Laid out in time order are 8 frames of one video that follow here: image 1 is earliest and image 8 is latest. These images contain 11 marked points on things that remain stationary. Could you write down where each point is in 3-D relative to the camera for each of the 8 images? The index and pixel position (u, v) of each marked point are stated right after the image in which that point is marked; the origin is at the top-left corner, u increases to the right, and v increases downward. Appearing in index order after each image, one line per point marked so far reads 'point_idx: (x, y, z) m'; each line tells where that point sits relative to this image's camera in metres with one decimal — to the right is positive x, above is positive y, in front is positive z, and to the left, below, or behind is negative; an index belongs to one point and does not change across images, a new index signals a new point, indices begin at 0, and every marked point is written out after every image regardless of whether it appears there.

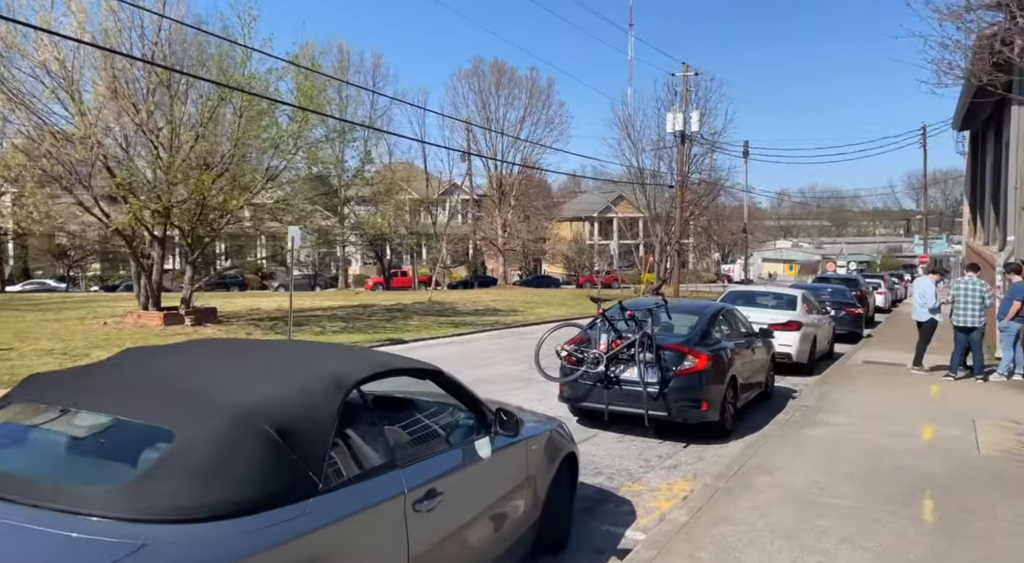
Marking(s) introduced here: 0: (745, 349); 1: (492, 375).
0: (+2.9, -0.8, +8.5) m
1: (-0.3, -1.5, +10.6) m
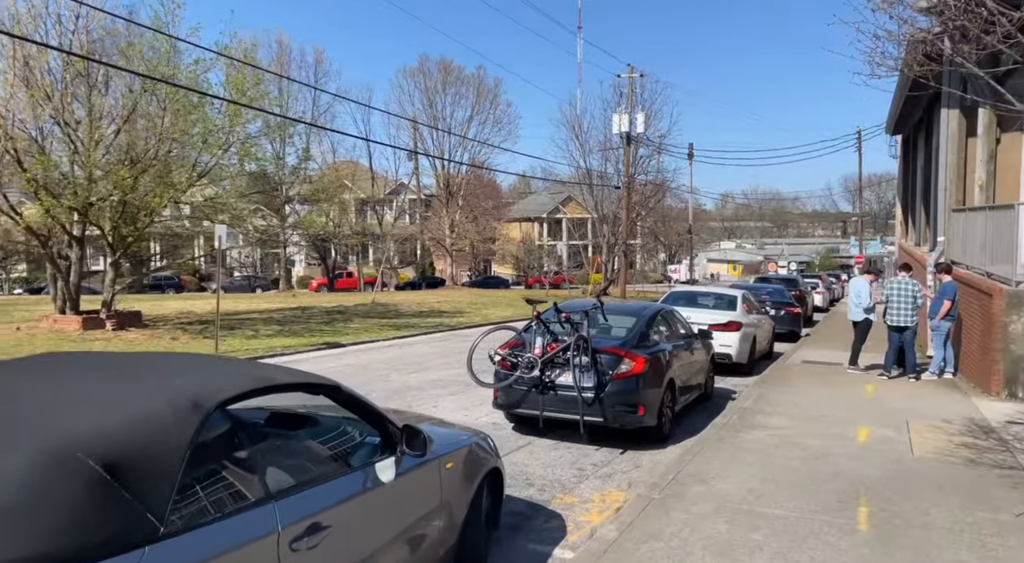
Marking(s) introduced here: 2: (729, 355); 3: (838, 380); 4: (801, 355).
0: (+2.1, -0.9, +8.4) m
1: (-1.3, -1.5, +10.2) m
2: (+3.7, -1.2, +11.5) m
3: (+5.1, -1.5, +10.6) m
4: (+6.0, -1.5, +14.0) m
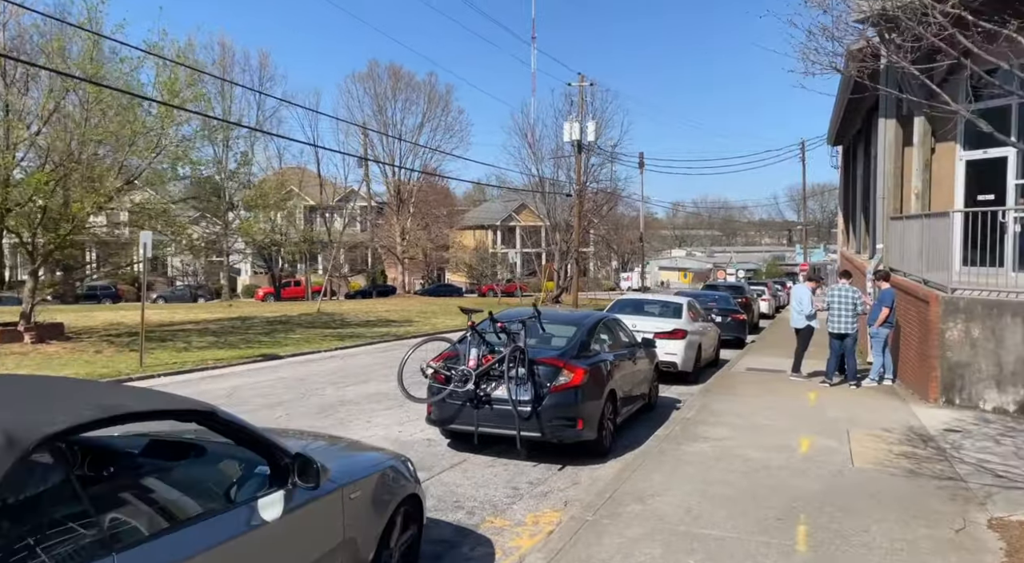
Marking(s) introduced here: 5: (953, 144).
0: (+1.4, -0.9, +8.1) m
1: (-2.1, -1.6, +9.7) m
2: (+2.7, -1.4, +11.4) m
3: (+4.2, -1.7, +10.6) m
4: (+4.9, -1.7, +14.0) m
5: (+8.4, +2.6, +12.8) m
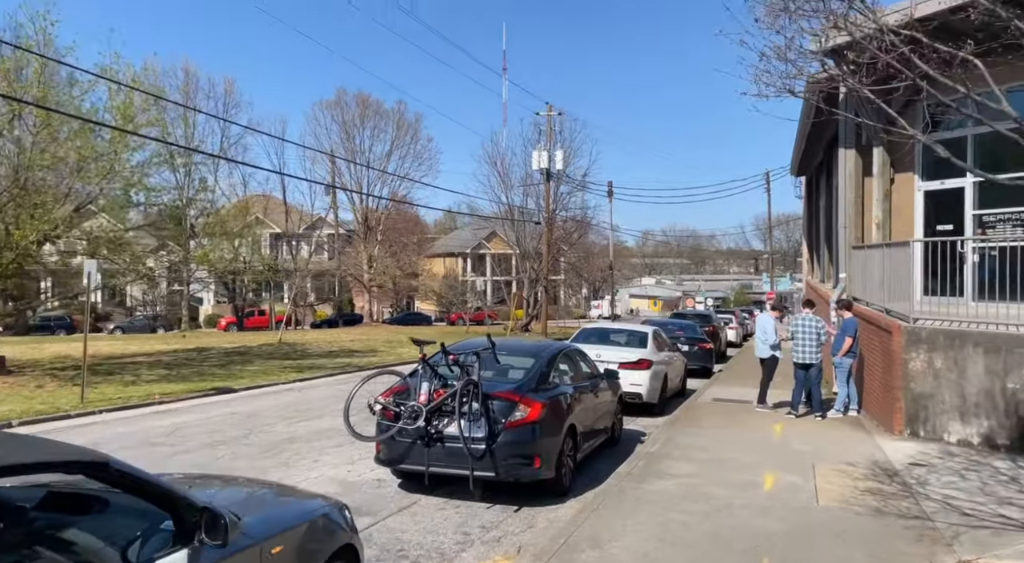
0: (+0.9, -1.3, +7.9) m
1: (-2.7, -2.0, +9.3) m
2: (+2.1, -1.9, +11.1) m
3: (+3.6, -2.1, +10.4) m
4: (+4.1, -2.3, +13.8) m
5: (+7.7, +2.1, +12.9) m
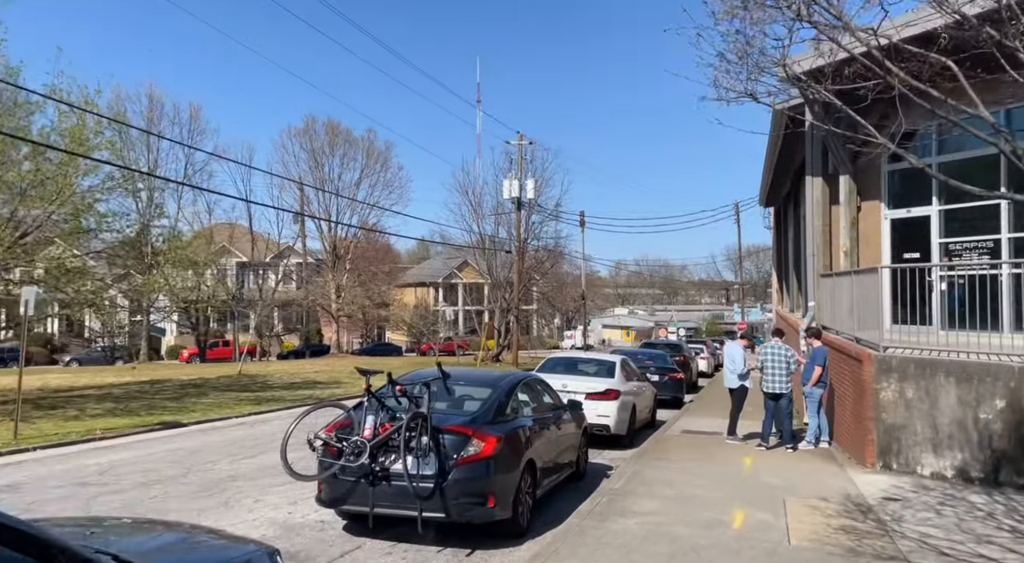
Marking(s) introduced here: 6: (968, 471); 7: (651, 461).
0: (+0.4, -1.6, +7.5) m
1: (-3.2, -2.4, +8.7) m
2: (+1.5, -2.3, +10.7) m
3: (+3.0, -2.5, +10.1) m
4: (+3.4, -2.8, +13.5) m
5: (+7.0, +1.5, +12.9) m
6: (+5.1, -2.1, +7.6) m
7: (+1.9, -2.4, +9.2) m
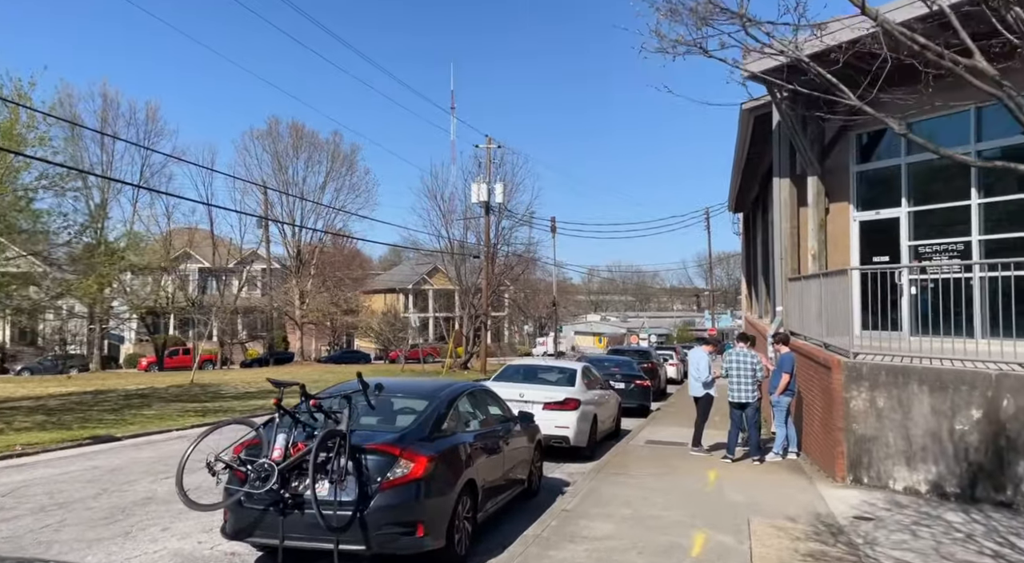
0: (-0.2, -1.6, +6.8) m
1: (-3.9, -2.4, +7.9) m
2: (+0.8, -2.4, +10.1) m
3: (+2.4, -2.6, +9.5) m
4: (+2.6, -2.9, +12.9) m
5: (+6.2, +1.4, +12.5) m
6: (+4.5, -2.1, +7.1) m
7: (+1.2, -2.5, +8.6) m
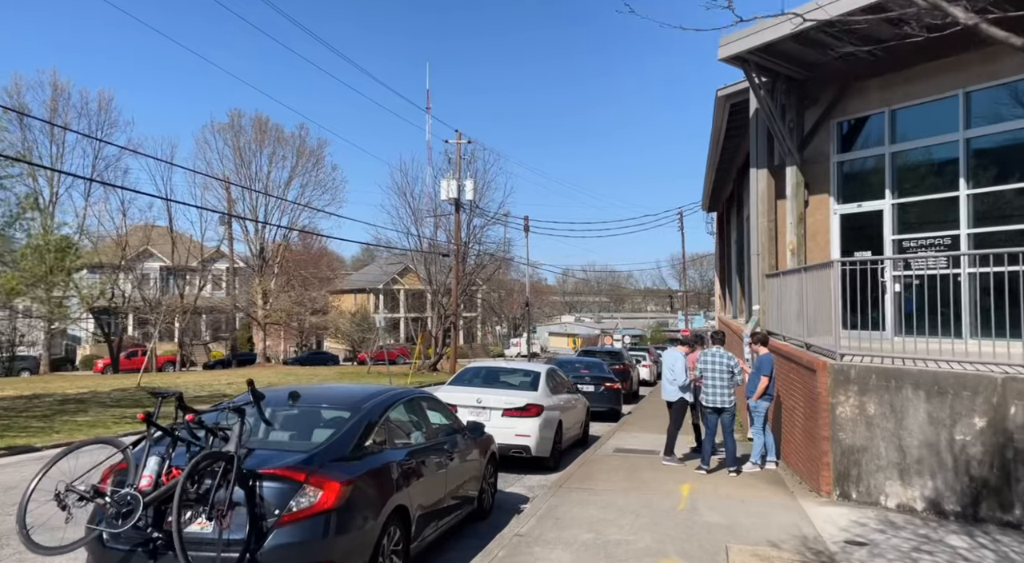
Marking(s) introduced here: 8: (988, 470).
0: (-0.7, -1.5, +5.9) m
1: (-4.4, -2.3, +6.8) m
2: (+0.2, -2.3, +9.2) m
3: (+1.8, -2.5, +8.7) m
4: (+1.9, -2.9, +12.1) m
5: (+5.5, +1.5, +11.8) m
6: (+4.0, -2.1, +6.4) m
7: (+0.7, -2.4, +7.7) m
8: (+4.3, -1.7, +6.1) m
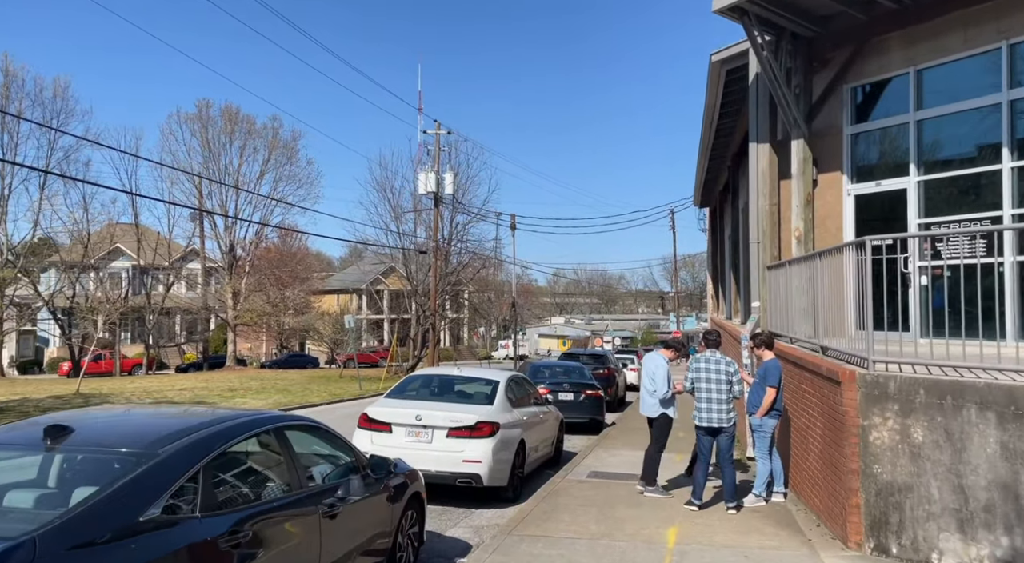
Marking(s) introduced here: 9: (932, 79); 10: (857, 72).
0: (-1.2, -1.4, +4.1) m
1: (-4.9, -2.2, +5.0) m
2: (-0.4, -2.2, +7.4) m
3: (+1.2, -2.4, +6.9) m
4: (+1.3, -2.7, +10.4) m
5: (+4.9, +1.6, +10.1) m
6: (+3.5, -1.9, +4.6) m
7: (+0.1, -2.3, +5.9) m
8: (+3.7, -1.6, +4.4) m
9: (+5.7, +2.7, +9.1) m
10: (+5.1, +3.1, +9.9) m
